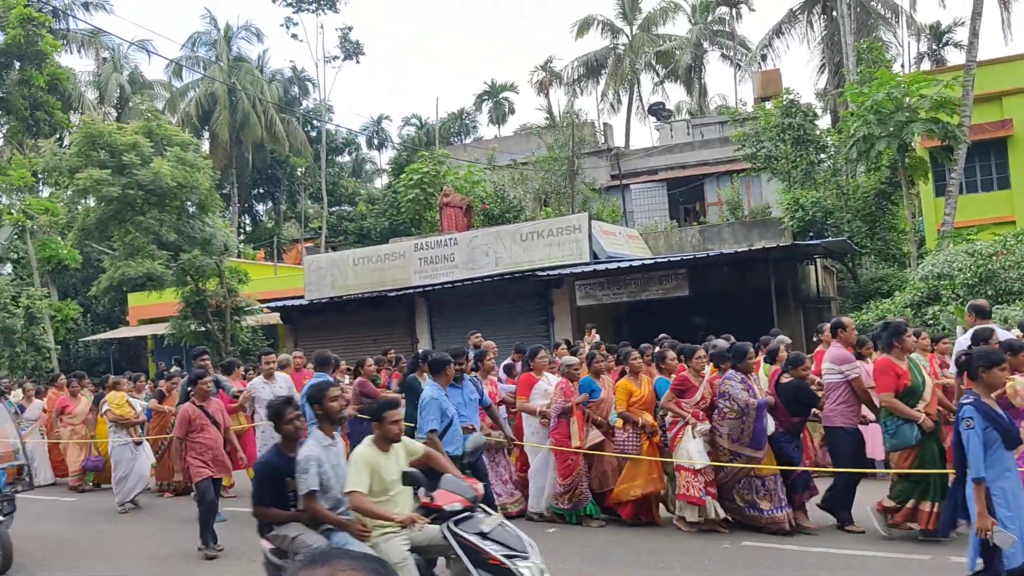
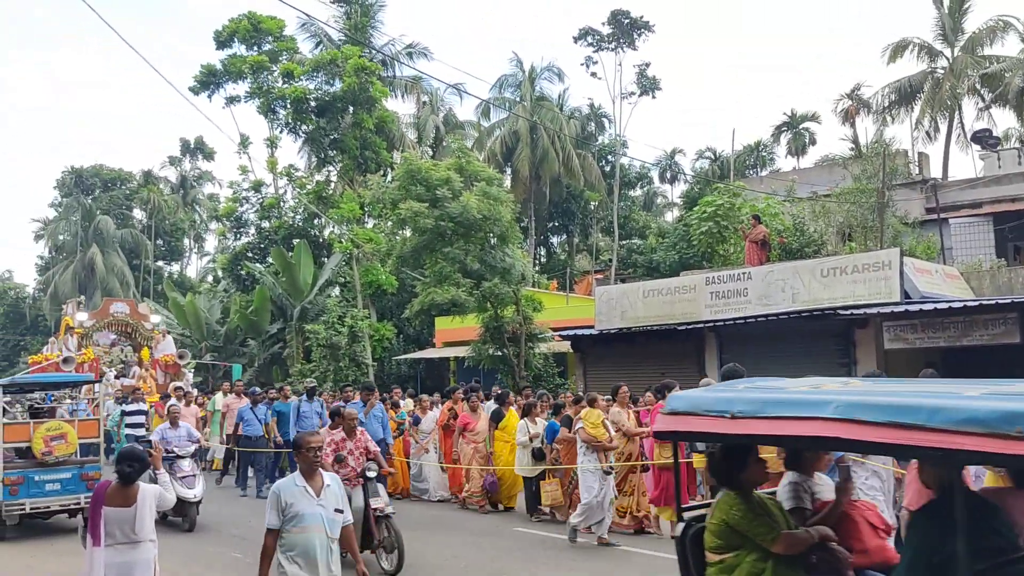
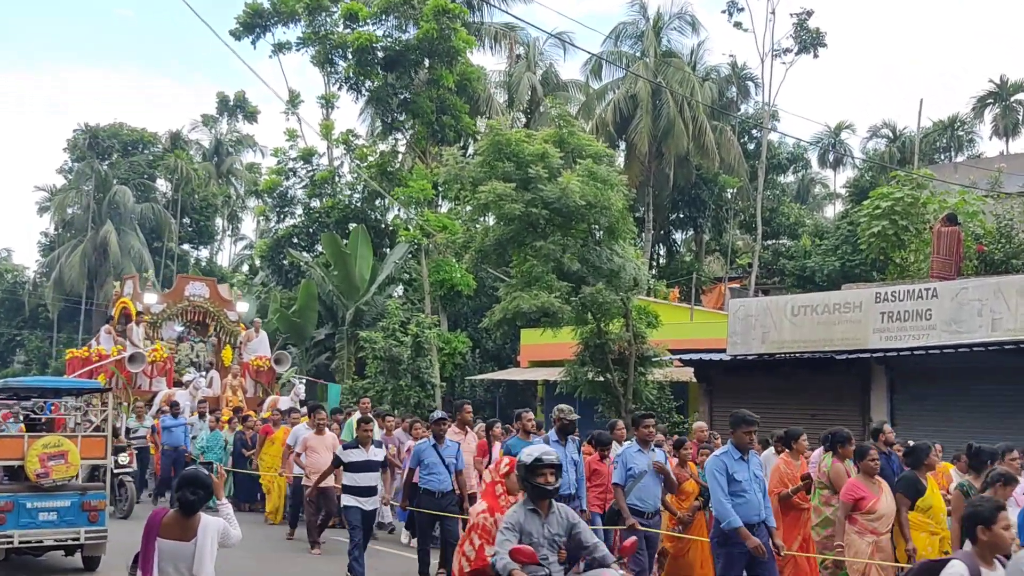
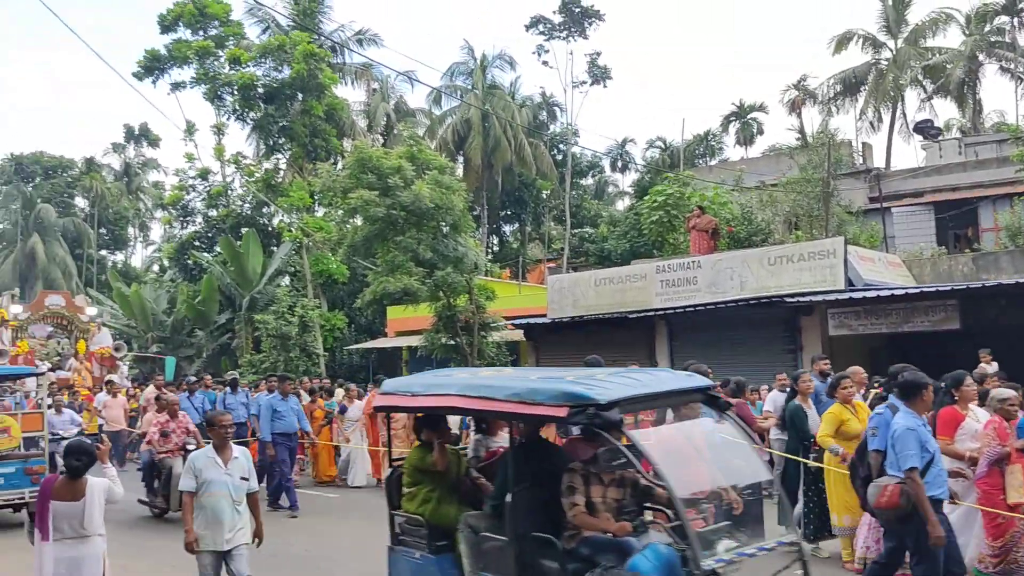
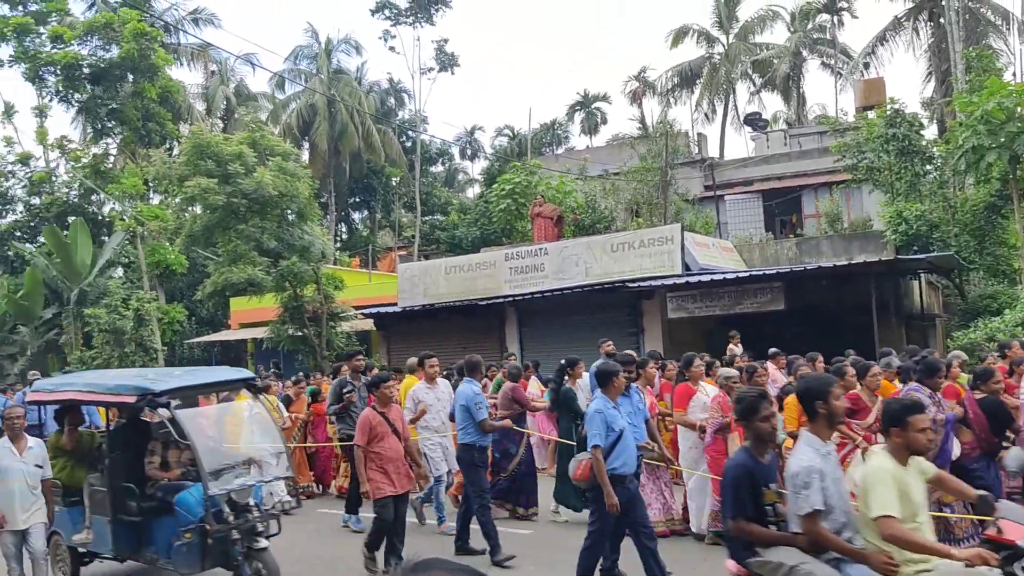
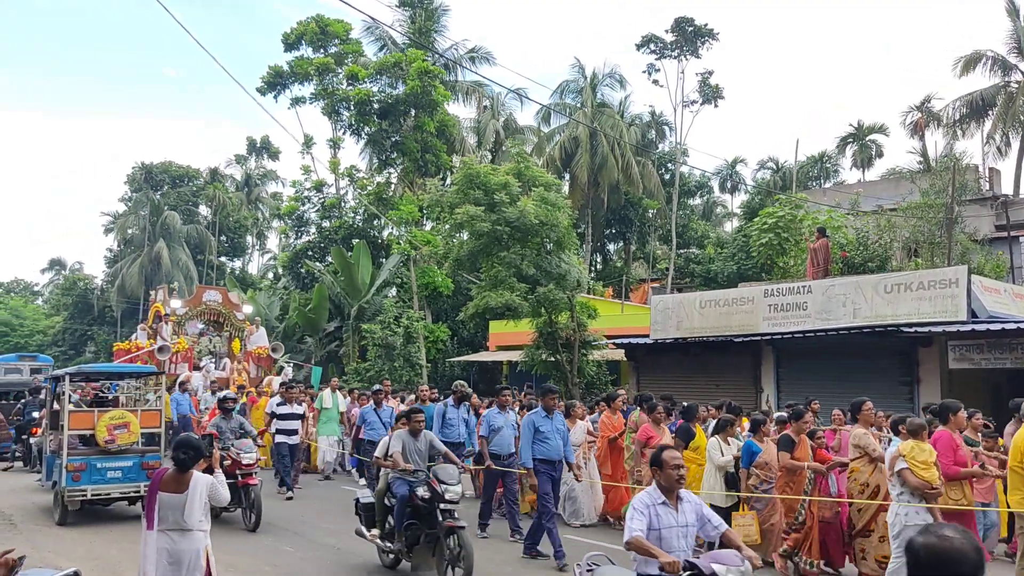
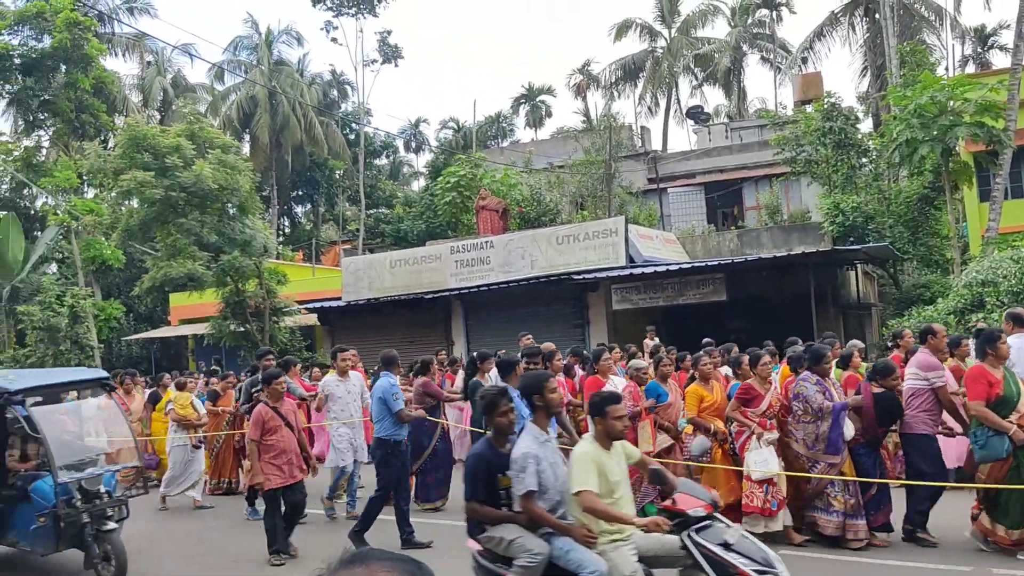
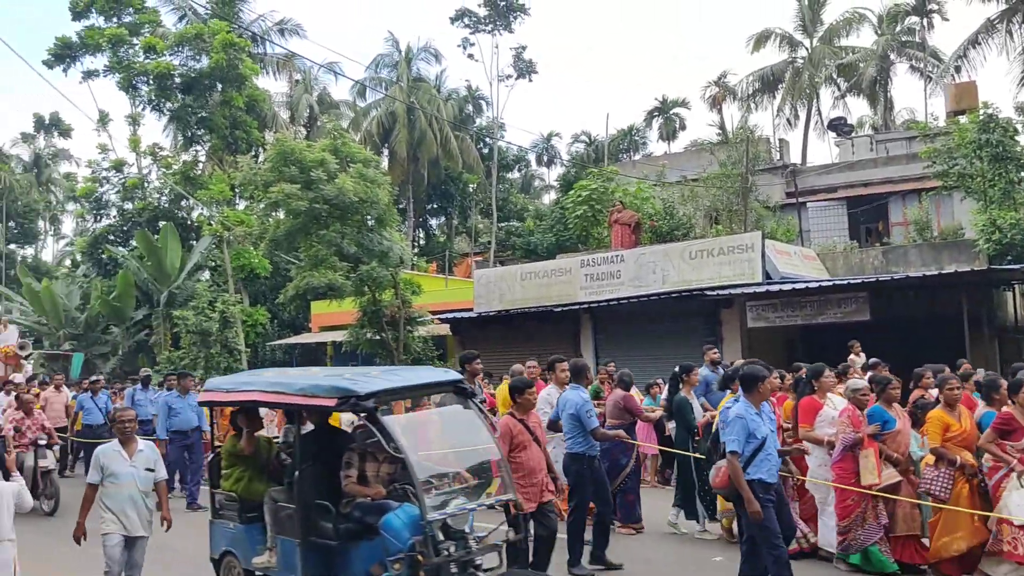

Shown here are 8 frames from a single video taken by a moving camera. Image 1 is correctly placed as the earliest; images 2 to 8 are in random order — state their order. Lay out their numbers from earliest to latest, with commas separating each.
7, 5, 8, 4, 2, 6, 3
